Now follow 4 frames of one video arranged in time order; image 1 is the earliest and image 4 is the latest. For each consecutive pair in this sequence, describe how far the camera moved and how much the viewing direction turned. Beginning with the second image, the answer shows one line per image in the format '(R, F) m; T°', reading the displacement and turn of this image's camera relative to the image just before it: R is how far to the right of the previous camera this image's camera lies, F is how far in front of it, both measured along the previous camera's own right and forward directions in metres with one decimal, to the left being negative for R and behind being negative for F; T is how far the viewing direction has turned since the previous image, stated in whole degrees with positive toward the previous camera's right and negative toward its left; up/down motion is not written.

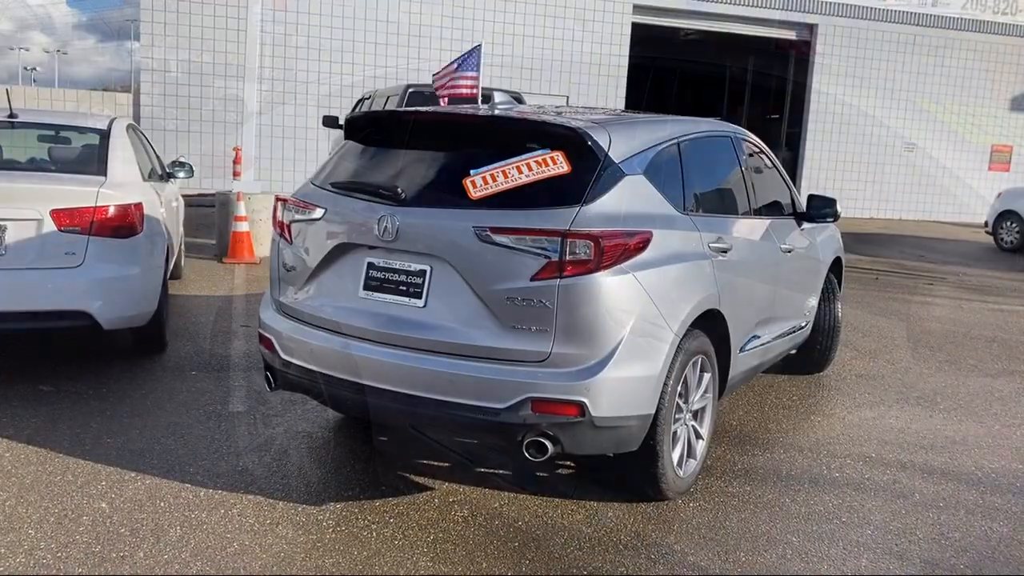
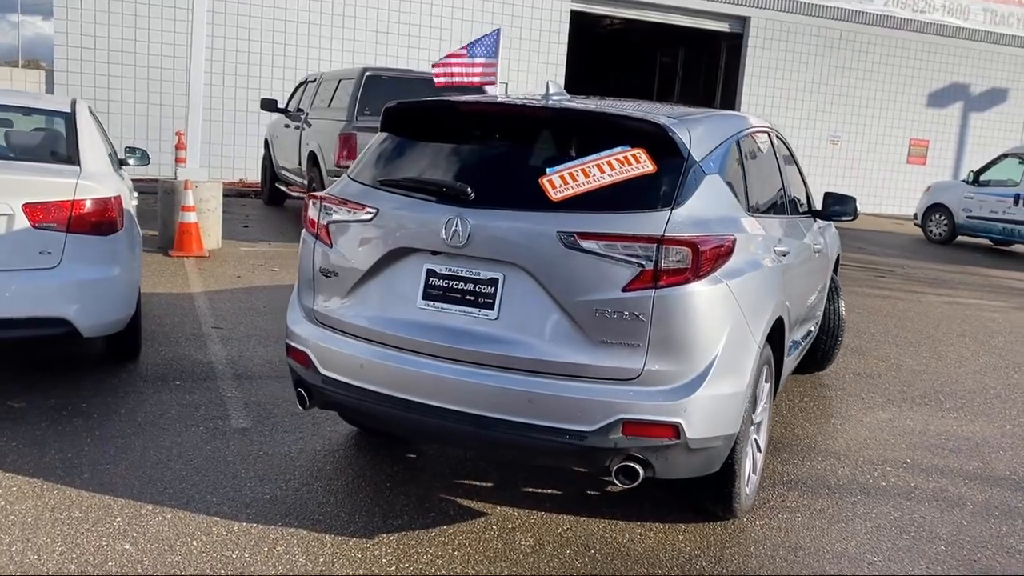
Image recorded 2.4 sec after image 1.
(-0.7, +0.4) m; +6°
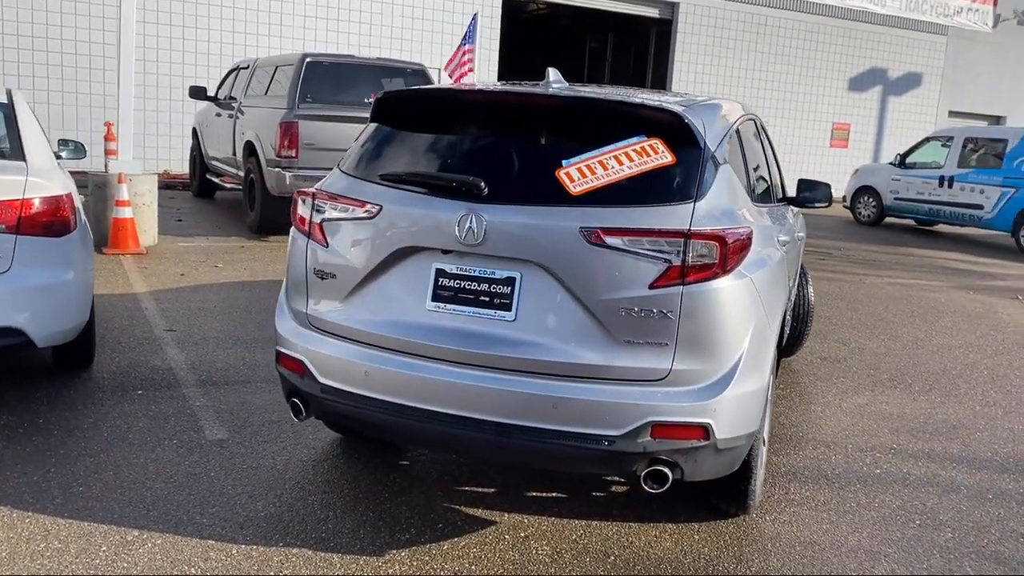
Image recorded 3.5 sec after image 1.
(-0.3, +0.2) m; +5°
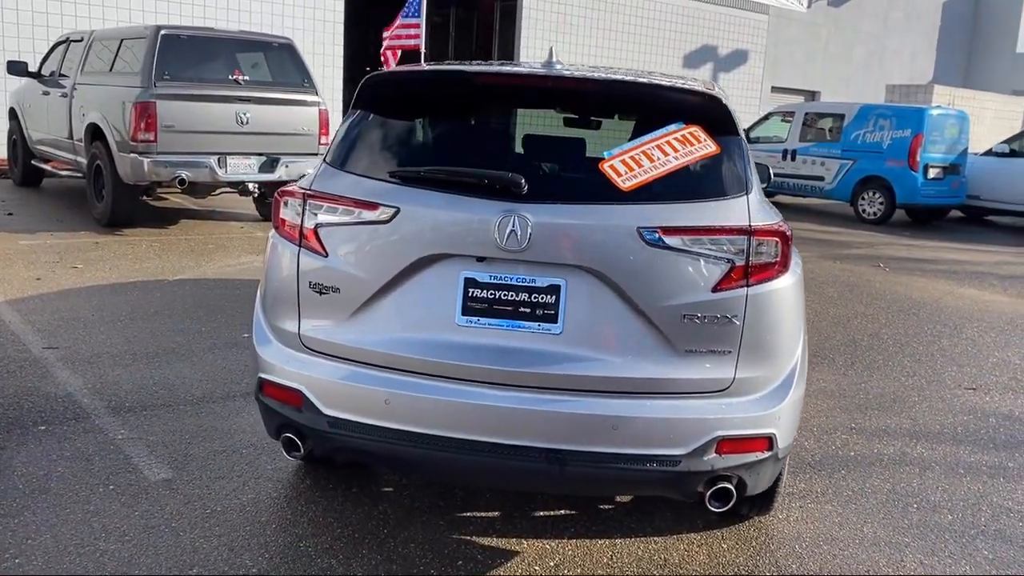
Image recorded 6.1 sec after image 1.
(-0.7, +0.5) m; +11°
